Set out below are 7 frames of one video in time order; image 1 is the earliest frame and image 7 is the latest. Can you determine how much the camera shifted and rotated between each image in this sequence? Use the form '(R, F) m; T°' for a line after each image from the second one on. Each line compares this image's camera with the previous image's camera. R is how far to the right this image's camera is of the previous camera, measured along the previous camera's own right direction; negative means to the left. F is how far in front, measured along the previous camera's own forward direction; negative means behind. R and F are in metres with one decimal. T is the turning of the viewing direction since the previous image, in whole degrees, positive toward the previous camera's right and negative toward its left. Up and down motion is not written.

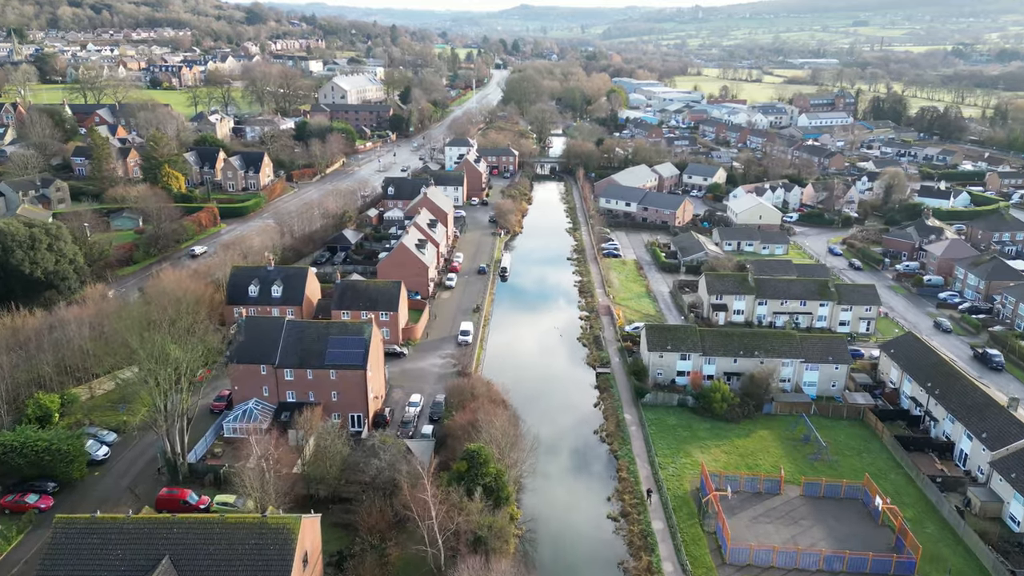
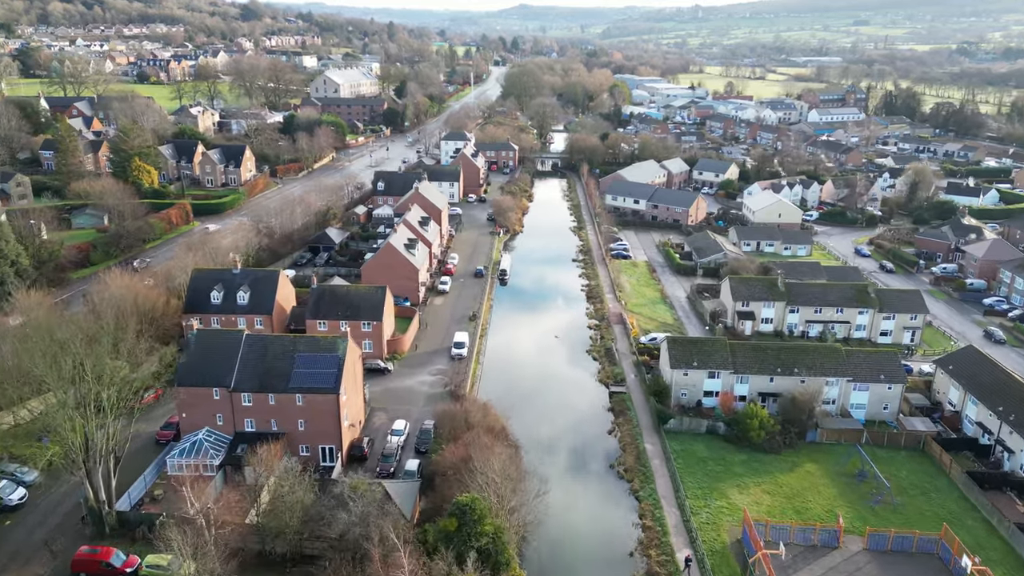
(-0.1, +6.3) m; 0°
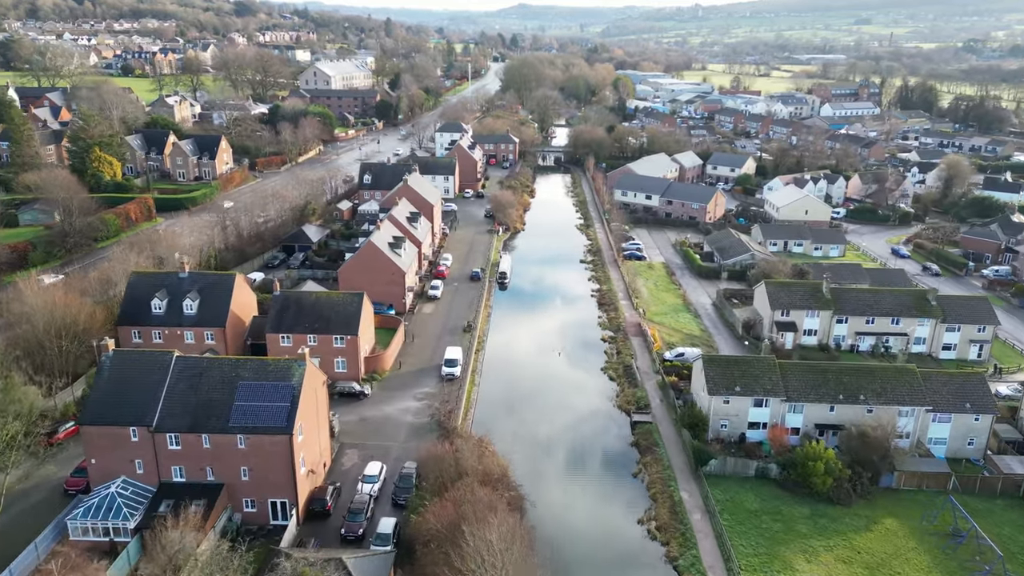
(-0.2, +7.2) m; 0°
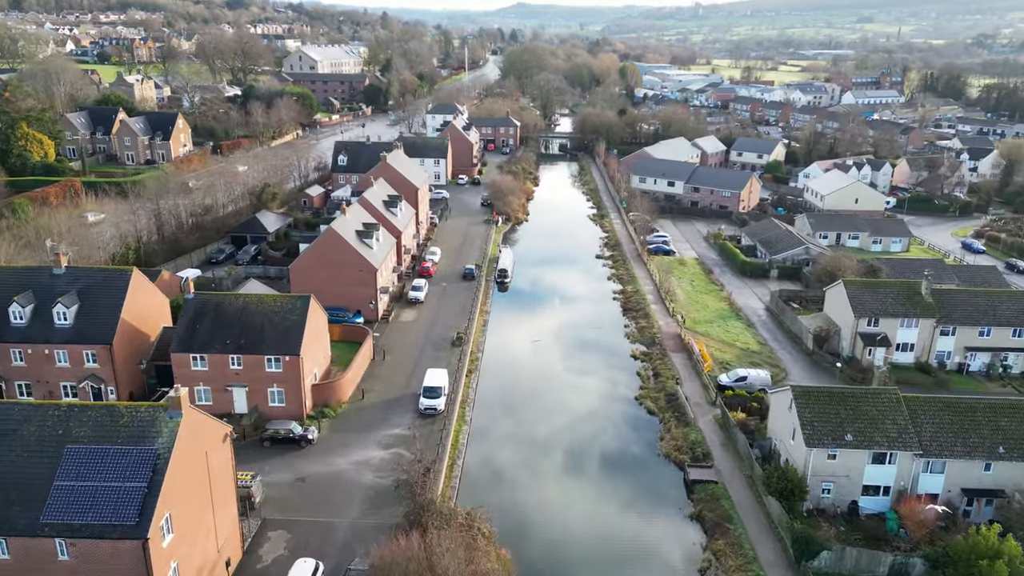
(-0.2, +10.3) m; 0°
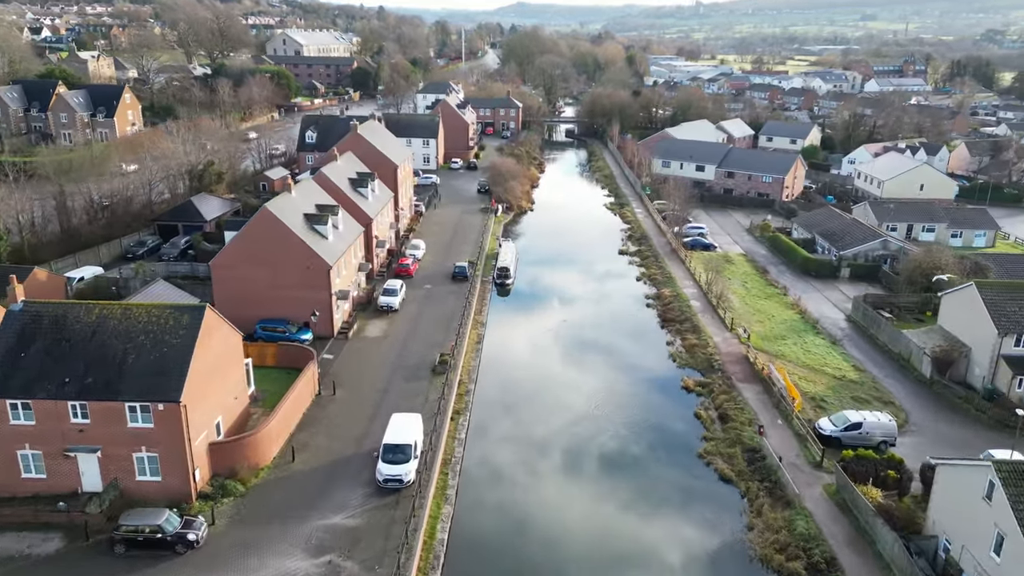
(-0.2, +9.5) m; 0°
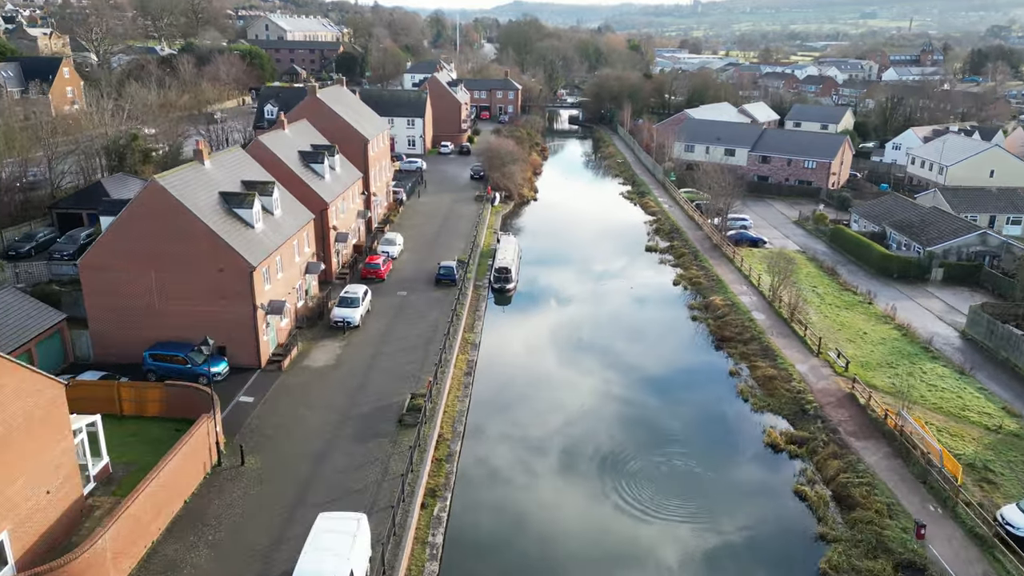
(-0.2, +7.8) m; 0°
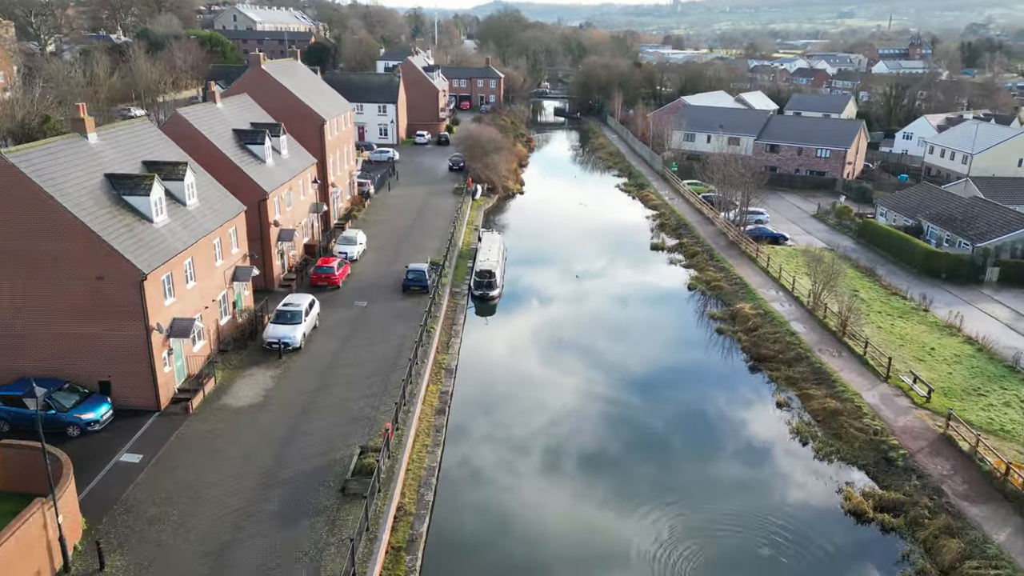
(-0.1, +4.5) m; +1°
